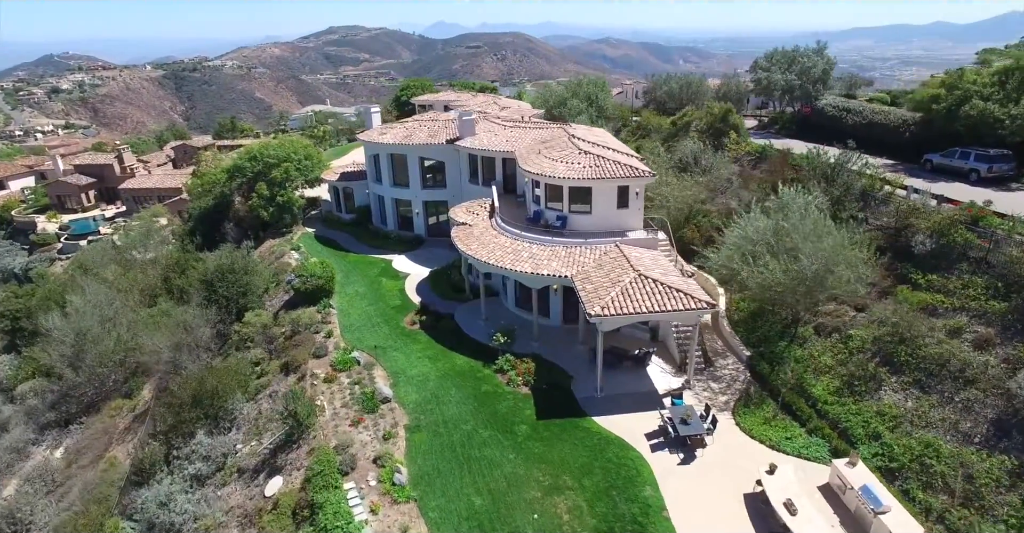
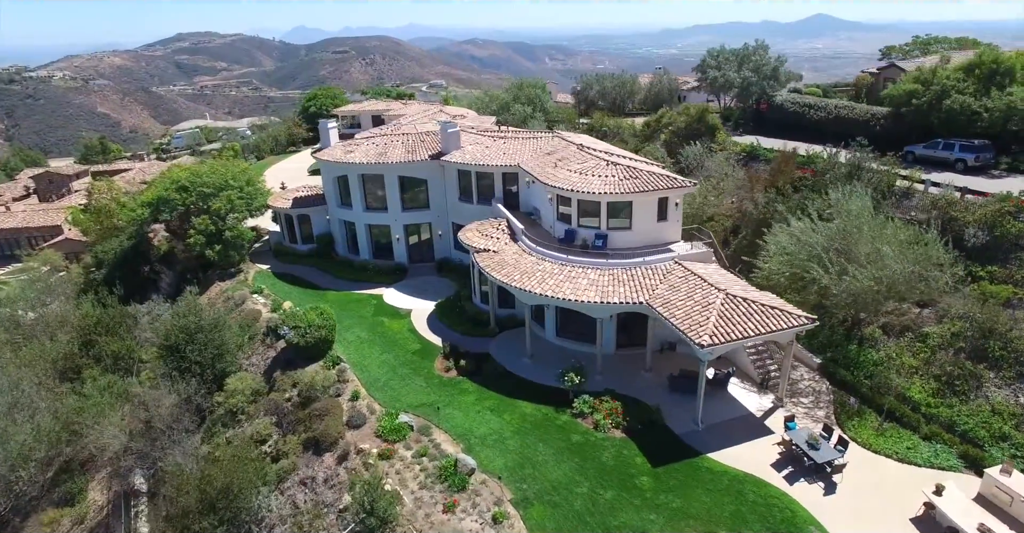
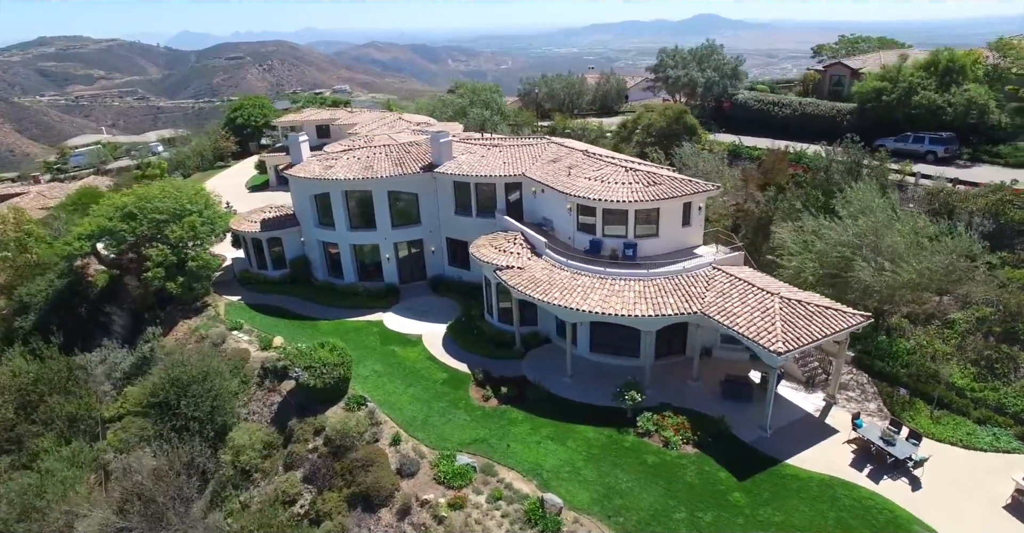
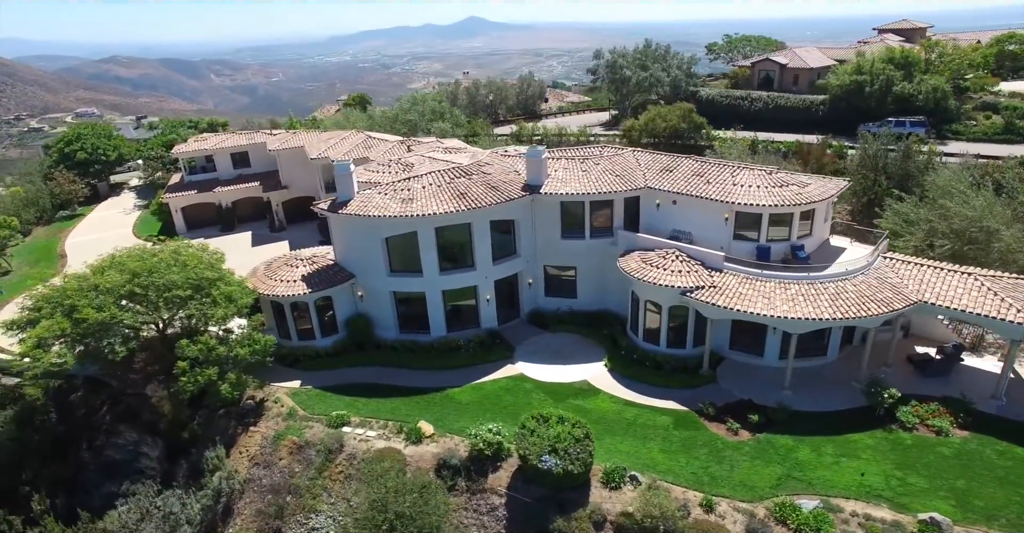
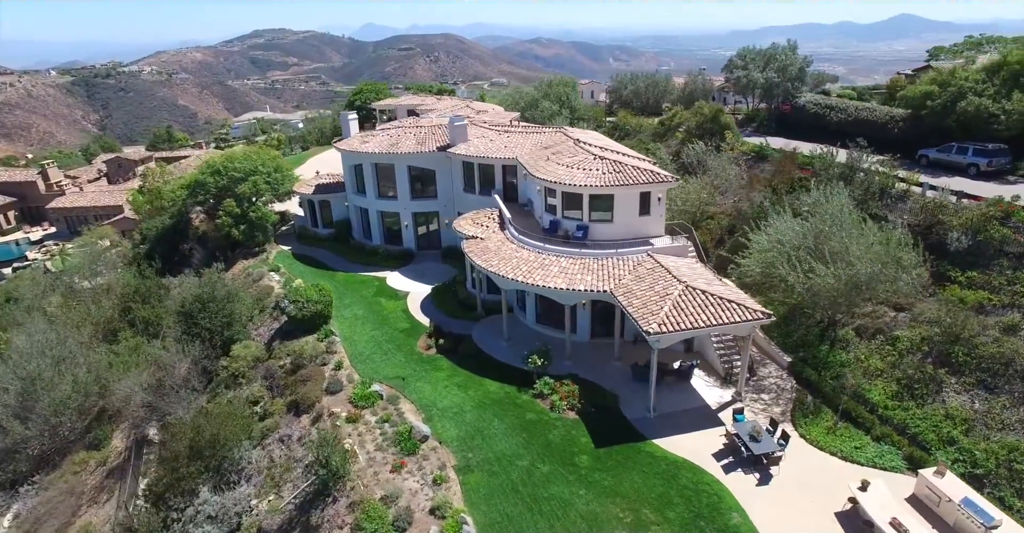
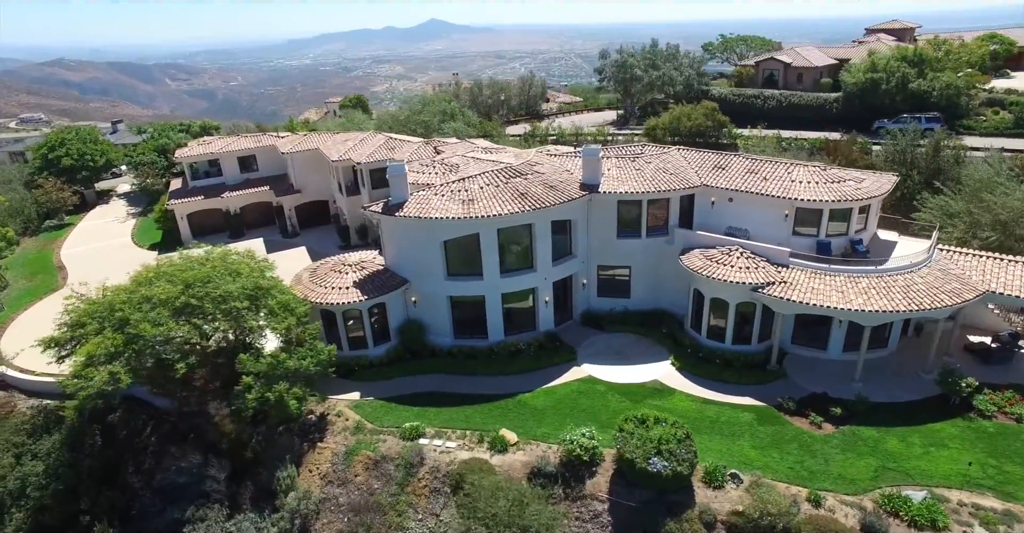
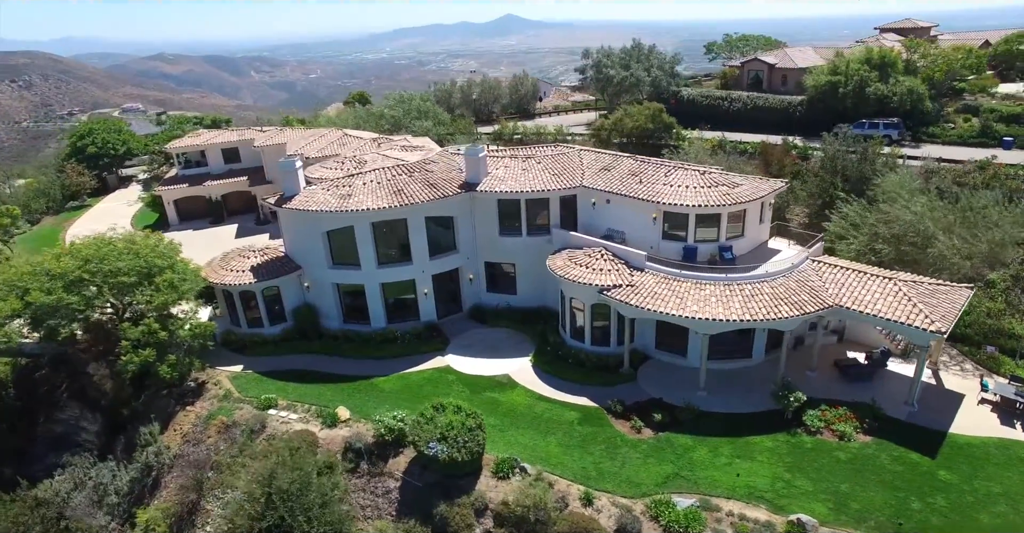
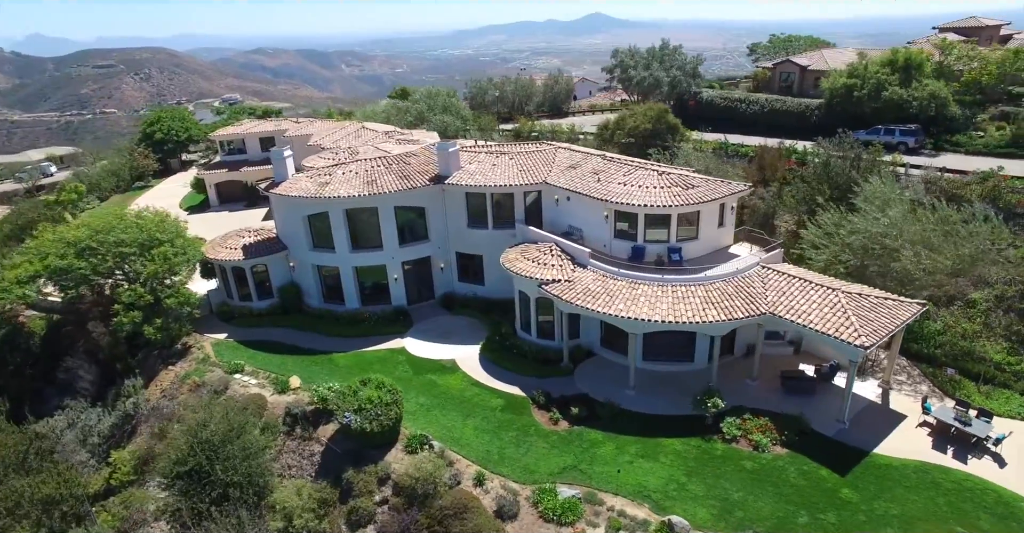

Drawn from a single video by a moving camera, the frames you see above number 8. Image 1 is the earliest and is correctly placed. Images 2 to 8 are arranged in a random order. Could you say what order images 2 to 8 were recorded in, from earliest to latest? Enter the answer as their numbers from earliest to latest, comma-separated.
5, 2, 3, 8, 7, 4, 6
